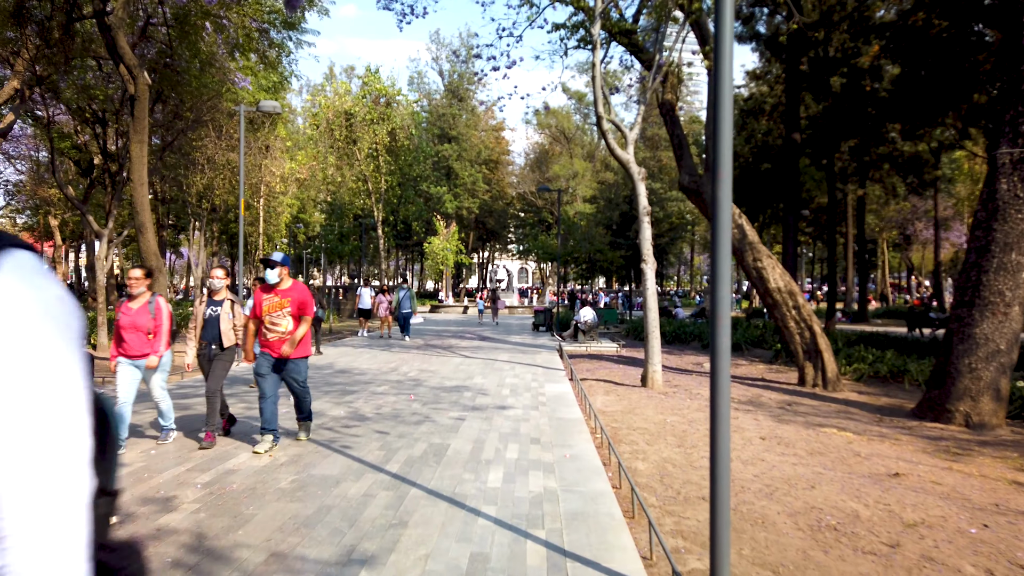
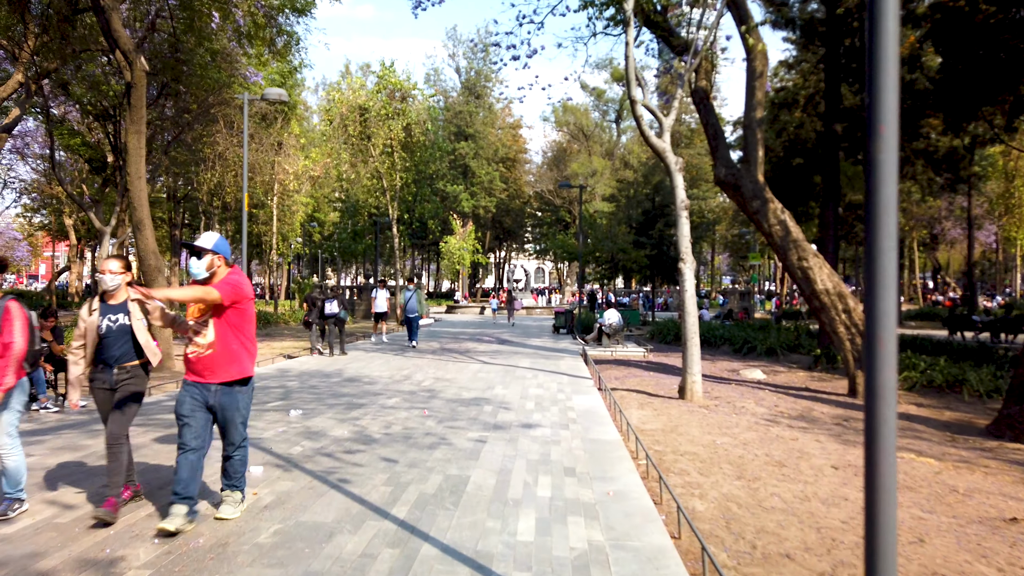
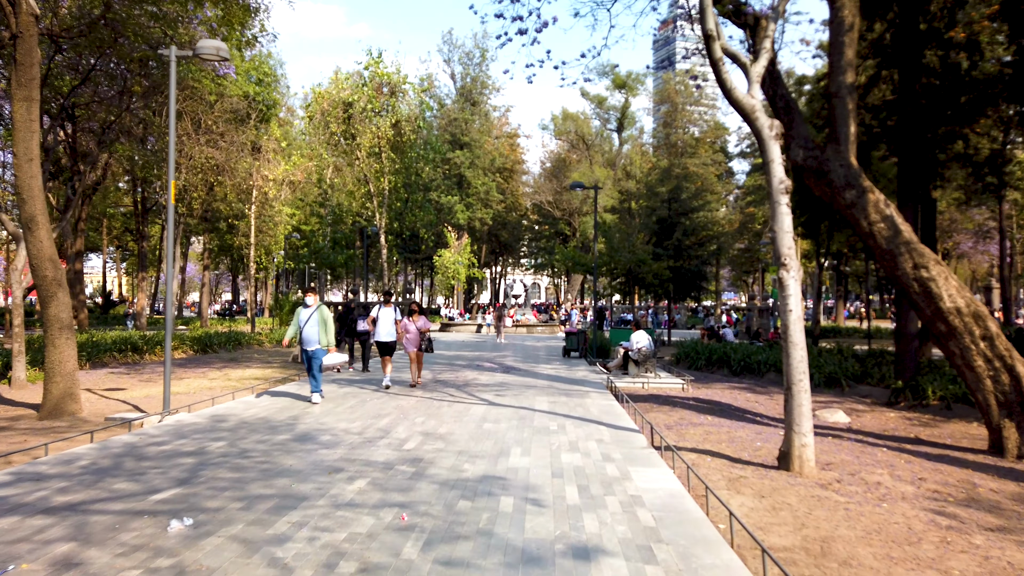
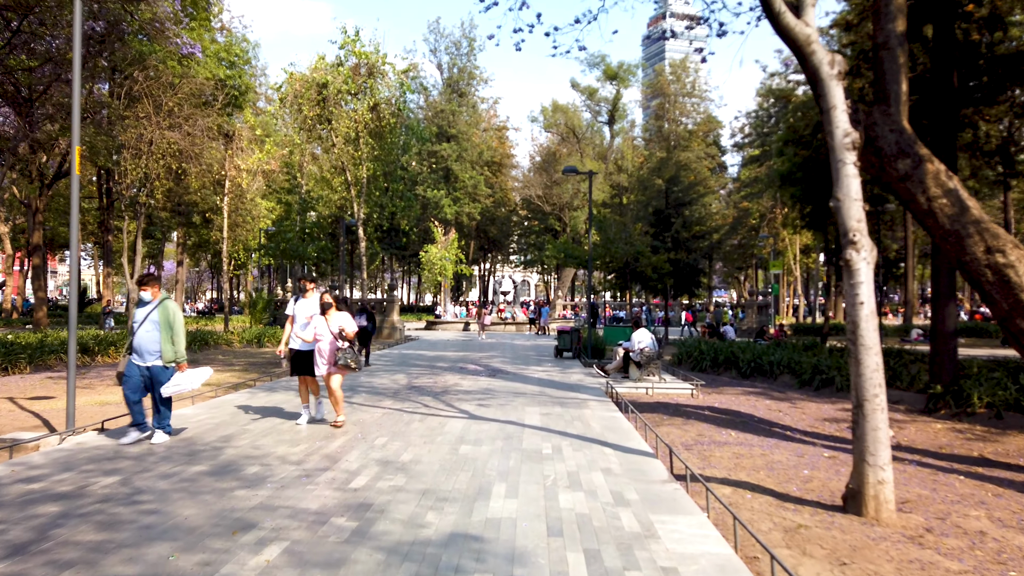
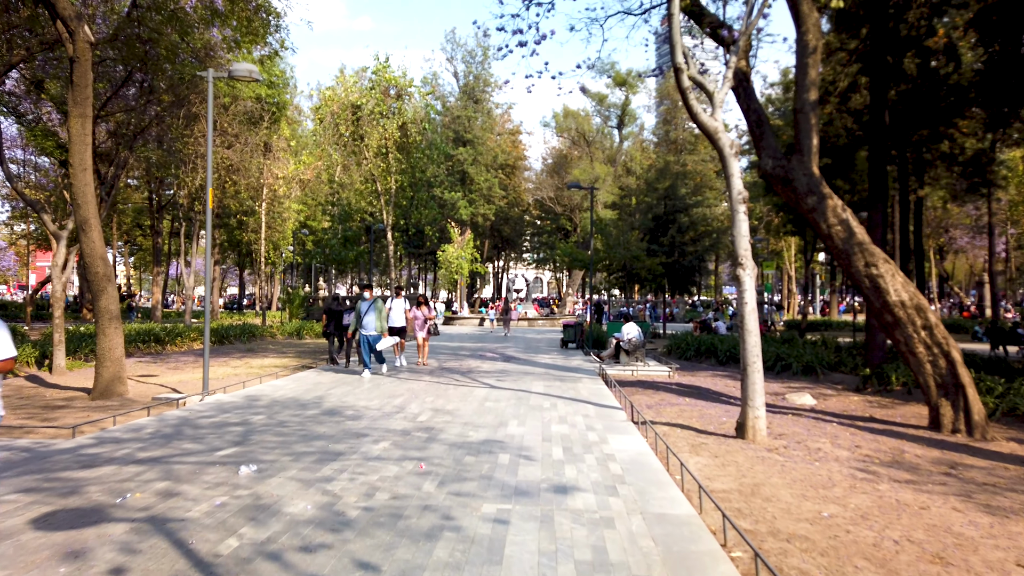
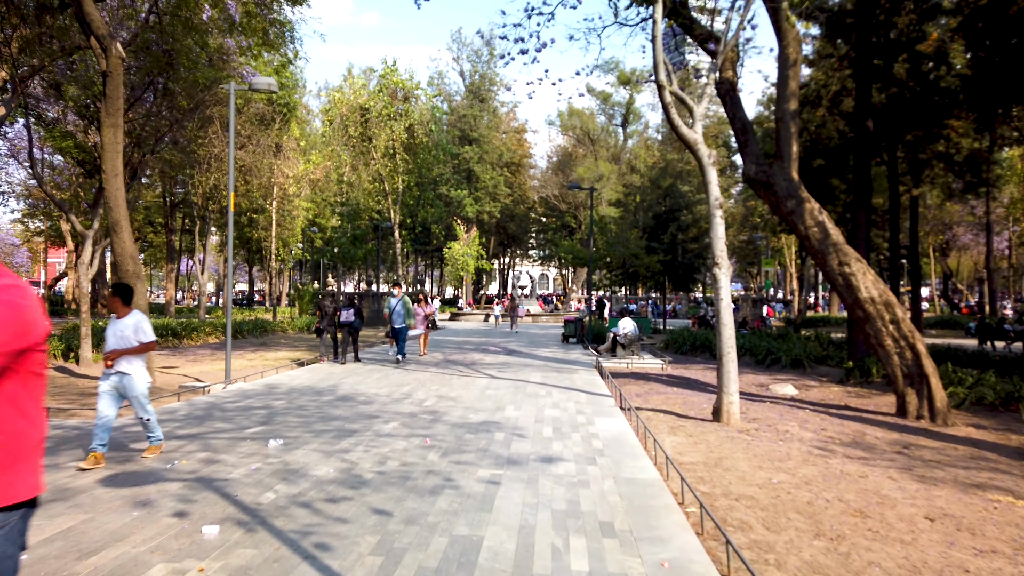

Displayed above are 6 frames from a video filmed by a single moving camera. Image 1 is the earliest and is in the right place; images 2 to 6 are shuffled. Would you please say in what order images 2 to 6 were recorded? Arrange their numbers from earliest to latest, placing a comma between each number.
2, 6, 5, 3, 4
